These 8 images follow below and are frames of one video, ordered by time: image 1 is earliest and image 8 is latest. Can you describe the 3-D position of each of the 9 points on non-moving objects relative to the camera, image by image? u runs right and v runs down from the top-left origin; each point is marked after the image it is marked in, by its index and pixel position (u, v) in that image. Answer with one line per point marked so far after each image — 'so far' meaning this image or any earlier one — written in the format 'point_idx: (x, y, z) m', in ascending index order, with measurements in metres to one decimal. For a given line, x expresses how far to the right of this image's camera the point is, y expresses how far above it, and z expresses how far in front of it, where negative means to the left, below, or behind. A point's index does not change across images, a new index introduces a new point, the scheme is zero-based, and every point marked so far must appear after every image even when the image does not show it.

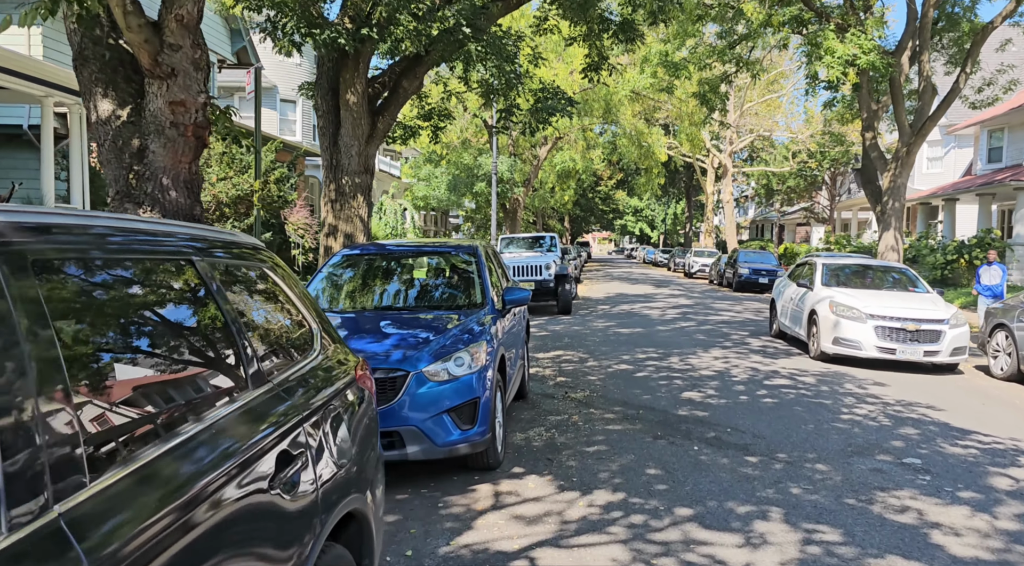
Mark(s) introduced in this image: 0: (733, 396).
0: (+2.8, -1.4, +9.4) m
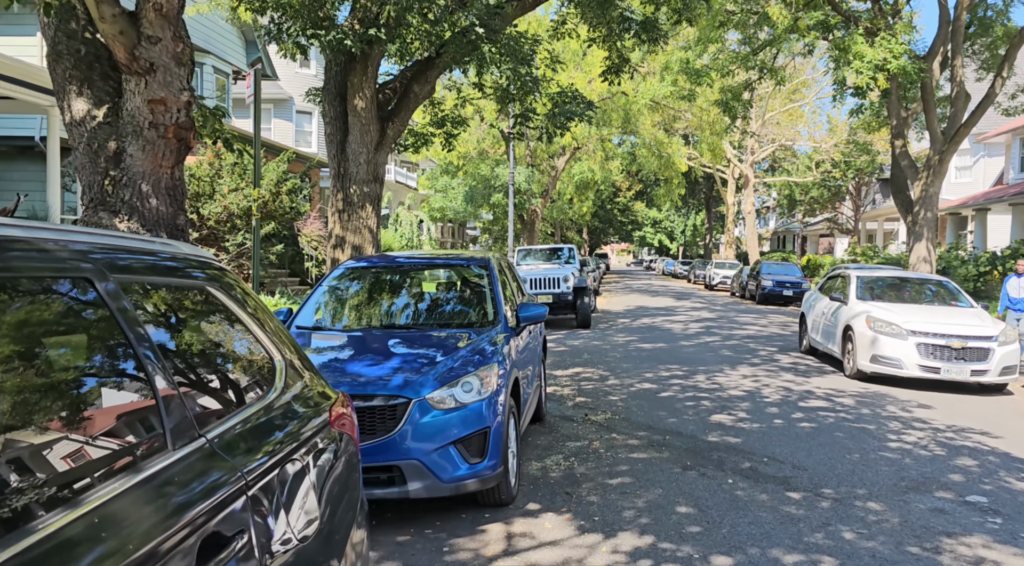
0: (+3.0, -1.6, +8.7) m
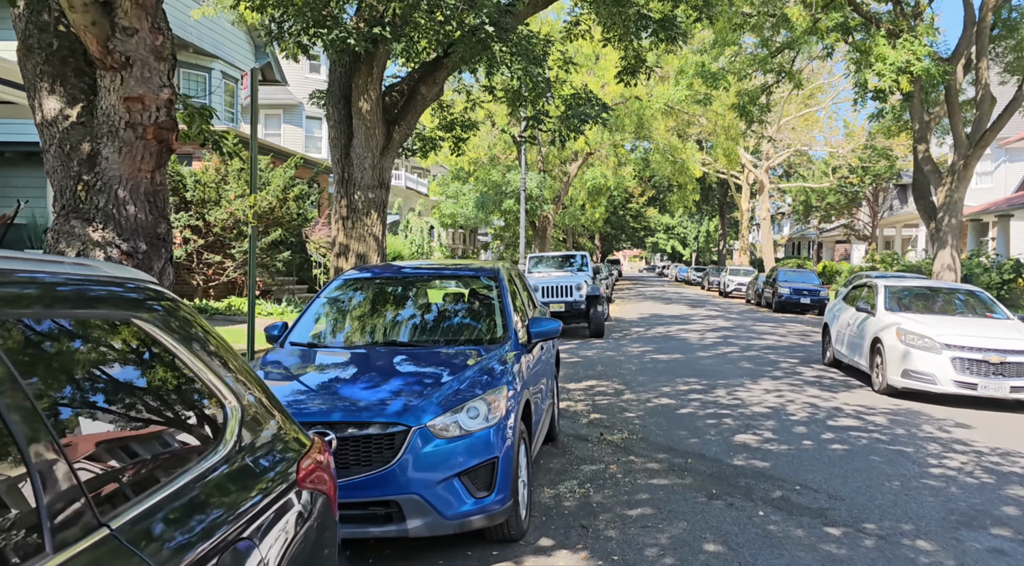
0: (+3.1, -1.7, +8.1) m
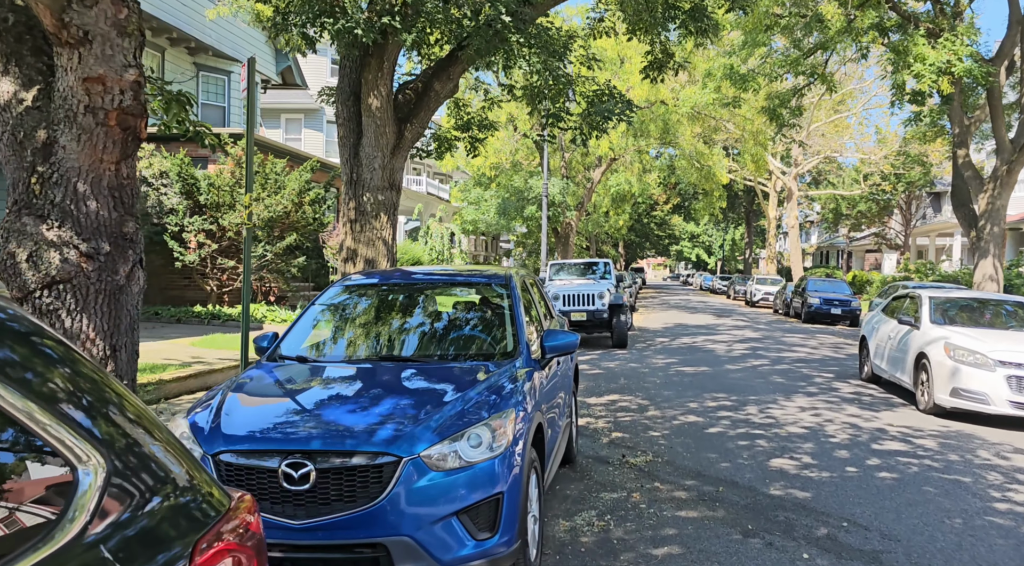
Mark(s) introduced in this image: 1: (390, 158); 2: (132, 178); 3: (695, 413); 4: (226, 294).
0: (+3.2, -1.8, +7.4) m
1: (-1.6, +1.7, +9.8) m
2: (-2.3, +0.6, +4.4) m
3: (+2.5, -1.8, +10.1) m
4: (-7.6, -0.3, +19.5) m
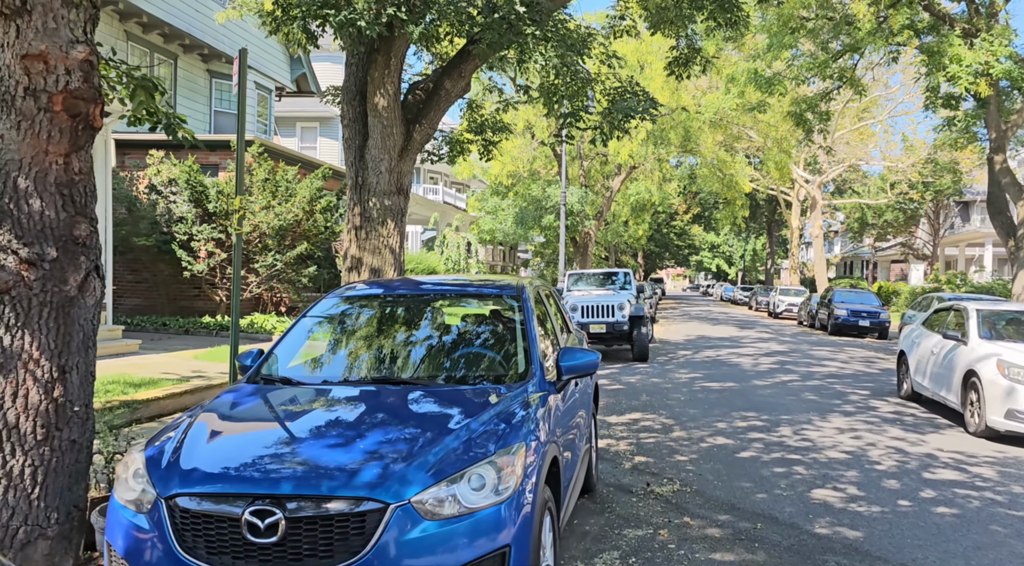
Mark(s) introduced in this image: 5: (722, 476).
0: (+3.4, -1.9, +6.7) m
1: (-1.4, +1.5, +9.3) m
2: (-2.2, +0.6, +3.8) m
3: (+2.7, -1.9, +9.4) m
4: (-7.2, -0.6, +19.1) m
5: (+2.1, -1.9, +7.4) m
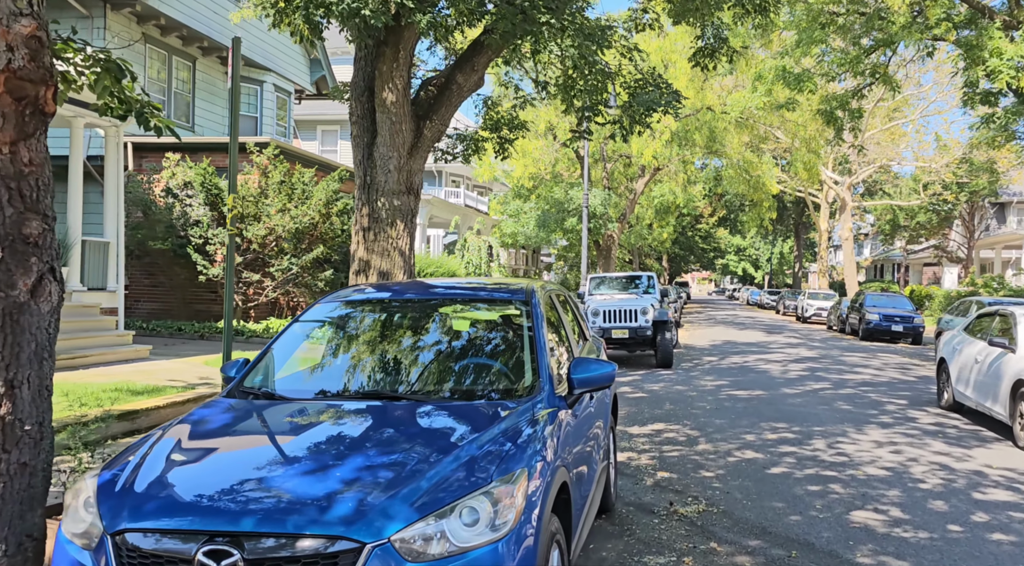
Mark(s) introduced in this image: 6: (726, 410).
0: (+3.5, -2.0, +6.1) m
1: (-1.3, +1.5, +8.9) m
2: (-2.2, +0.6, +3.4) m
3: (+2.9, -2.0, +8.8) m
4: (-6.6, -0.7, +18.8) m
5: (+2.2, -2.0, +6.9) m
6: (+3.4, -2.0, +11.6) m
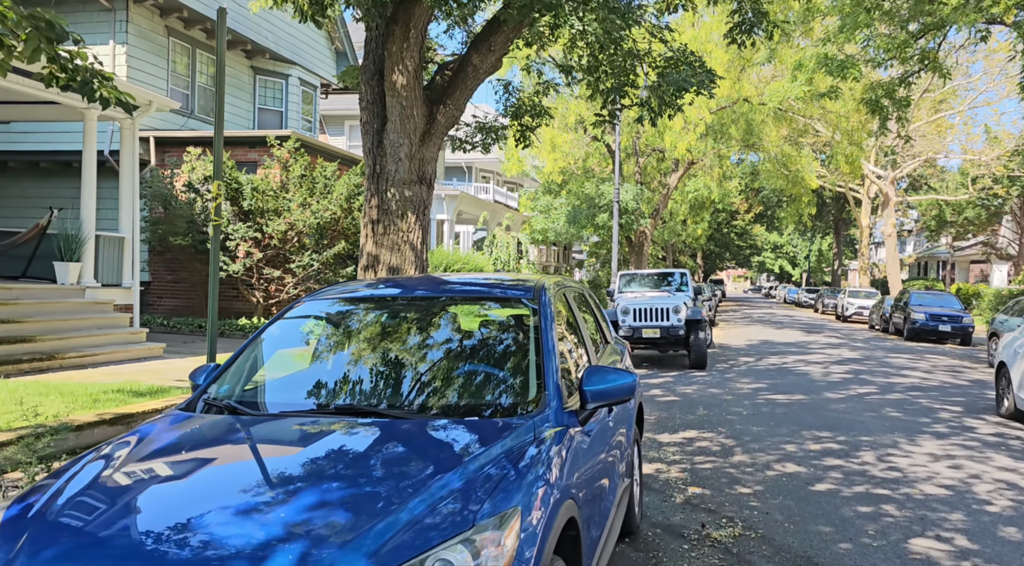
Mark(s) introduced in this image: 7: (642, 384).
0: (+3.5, -1.9, +5.3) m
1: (-1.0, +1.5, +8.3) m
2: (-2.2, +0.6, +2.9) m
3: (+3.1, -1.9, +8.0) m
4: (-6.0, -0.6, +18.5) m
5: (+2.4, -1.9, +6.2) m
6: (+3.7, -2.0, +10.9) m
7: (+2.5, -1.9, +14.1) m
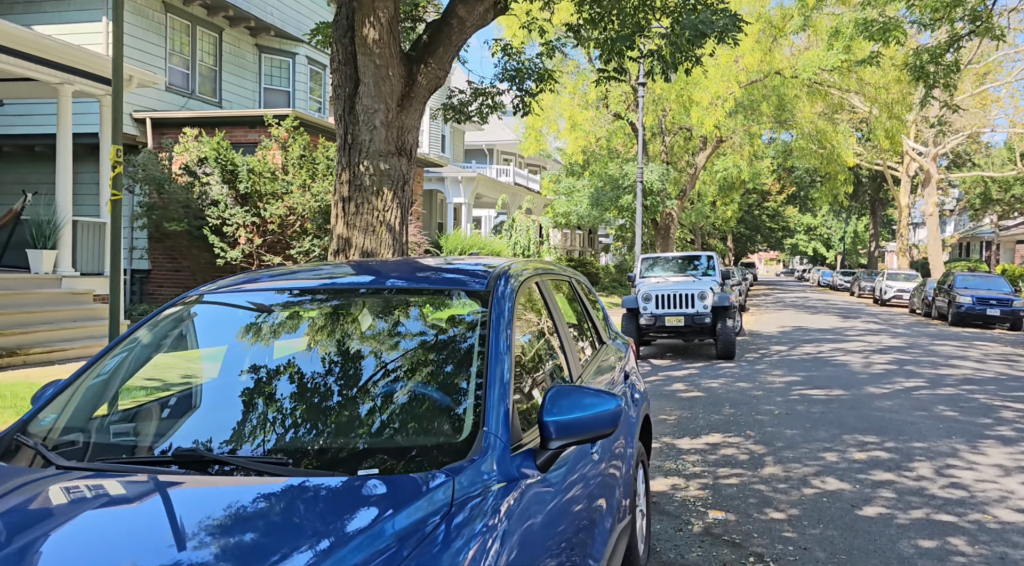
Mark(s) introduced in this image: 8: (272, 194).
0: (+3.4, -1.8, +4.1) m
1: (-1.1, +1.7, +7.2) m
2: (-2.5, +0.6, +1.9) m
3: (+3.0, -1.8, +6.8) m
4: (-5.6, -0.3, +17.6) m
5: (+2.2, -1.8, +5.0) m
6: (+3.7, -1.7, +9.6) m
7: (+2.7, -1.7, +13.0) m
8: (-5.3, +2.0, +16.3) m
